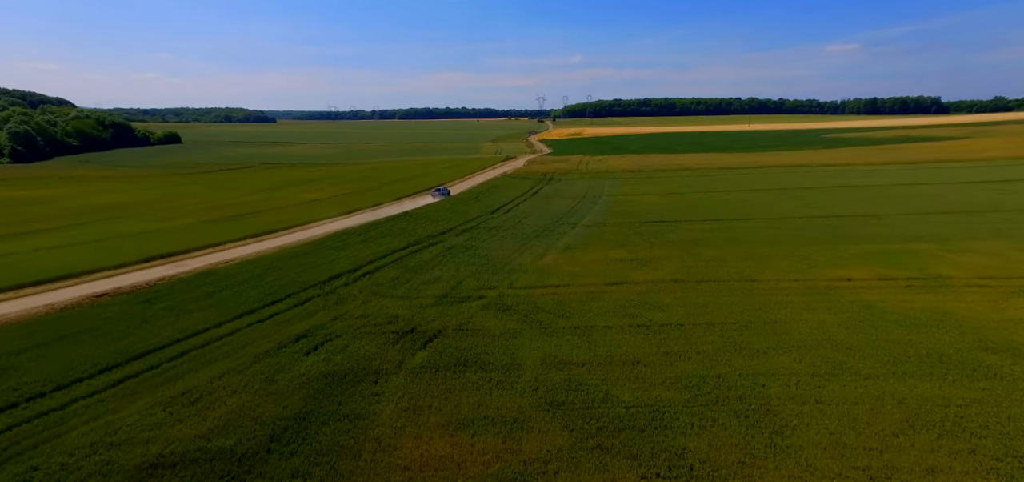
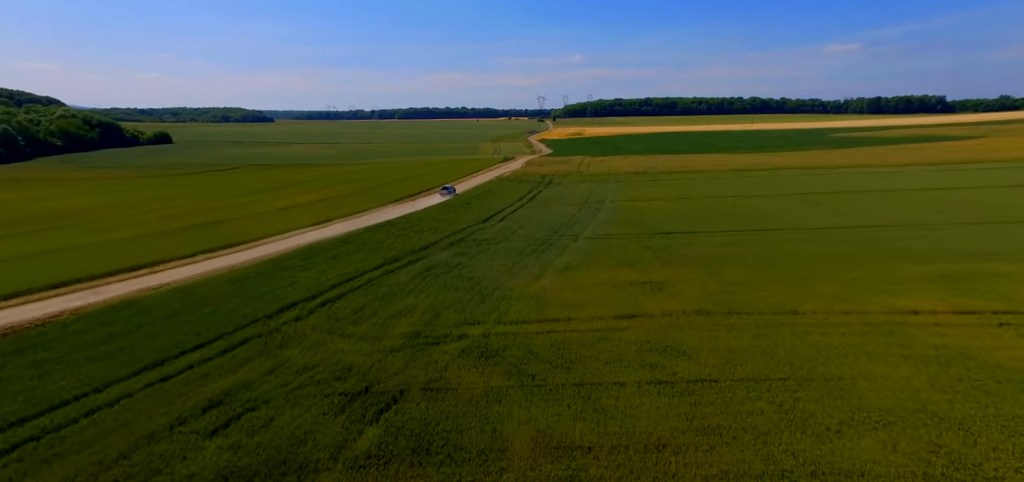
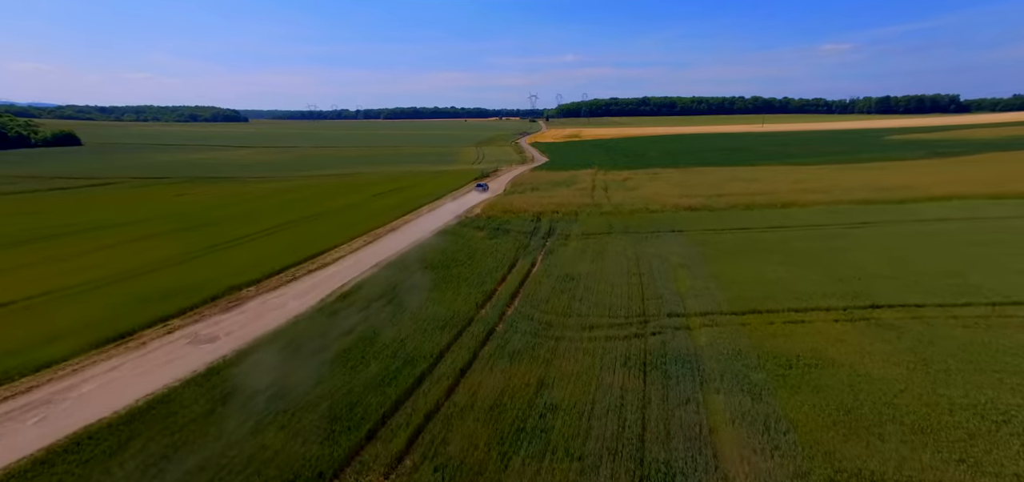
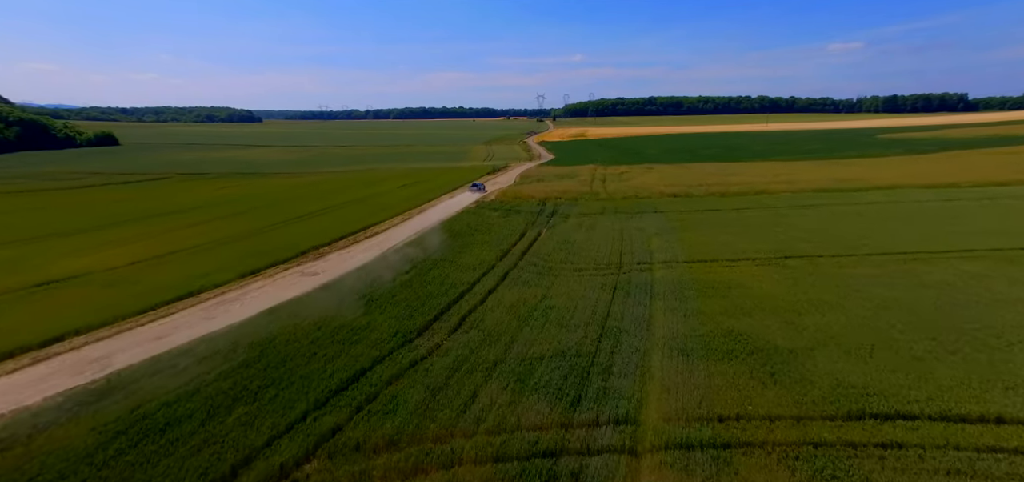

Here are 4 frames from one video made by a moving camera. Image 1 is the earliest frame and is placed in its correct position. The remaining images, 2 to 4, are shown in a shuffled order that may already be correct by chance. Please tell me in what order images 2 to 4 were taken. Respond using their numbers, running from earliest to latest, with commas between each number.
2, 4, 3
